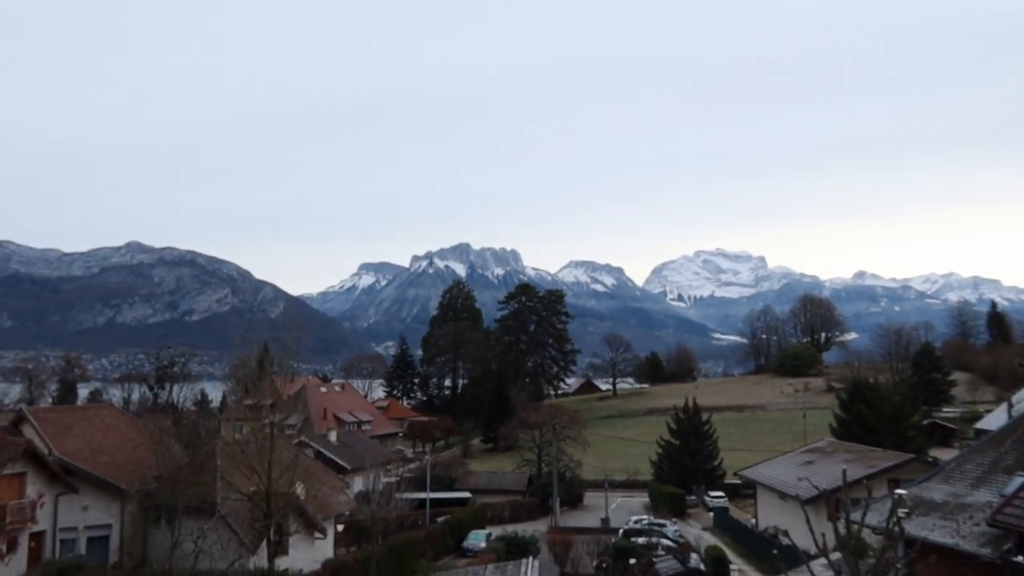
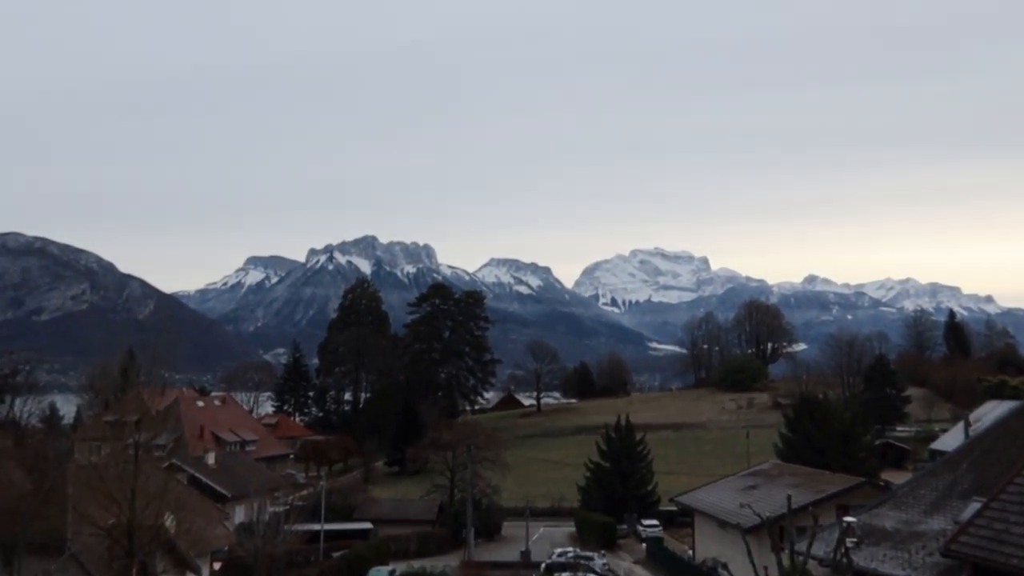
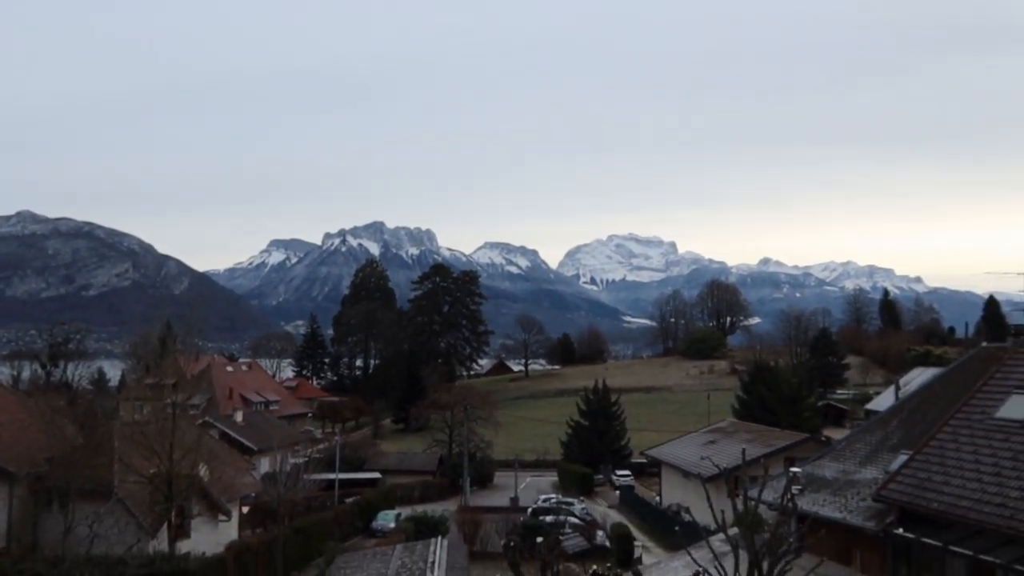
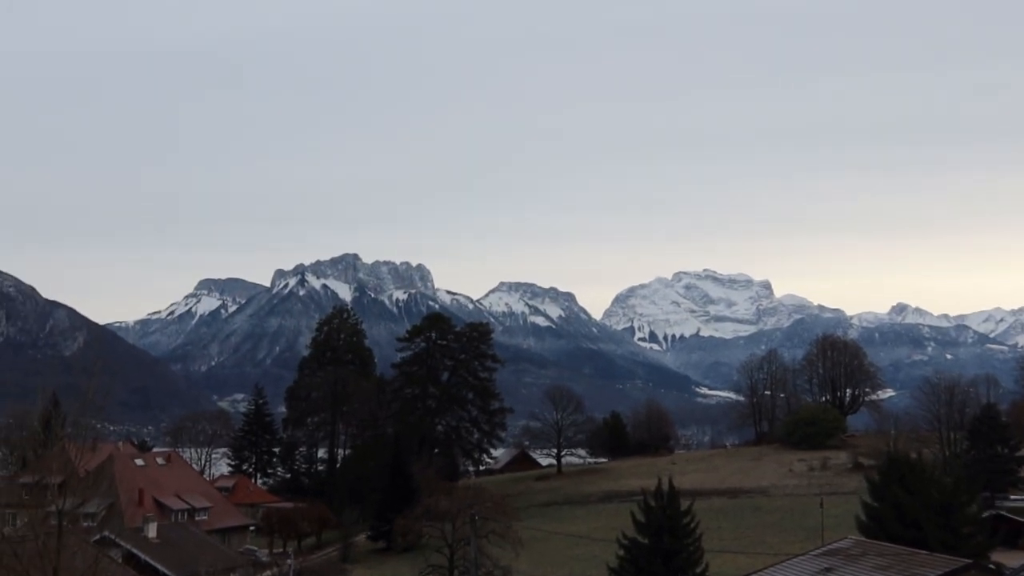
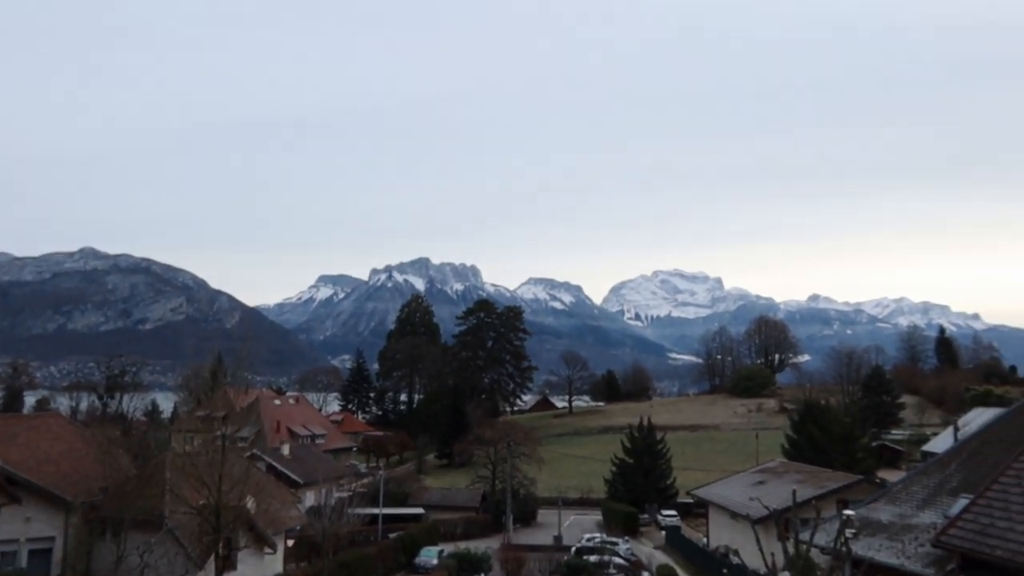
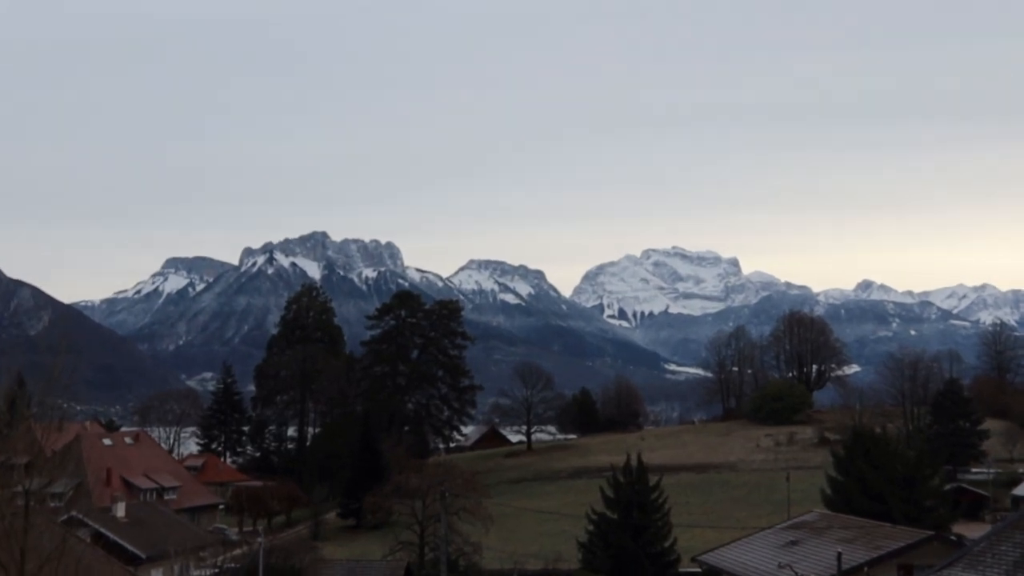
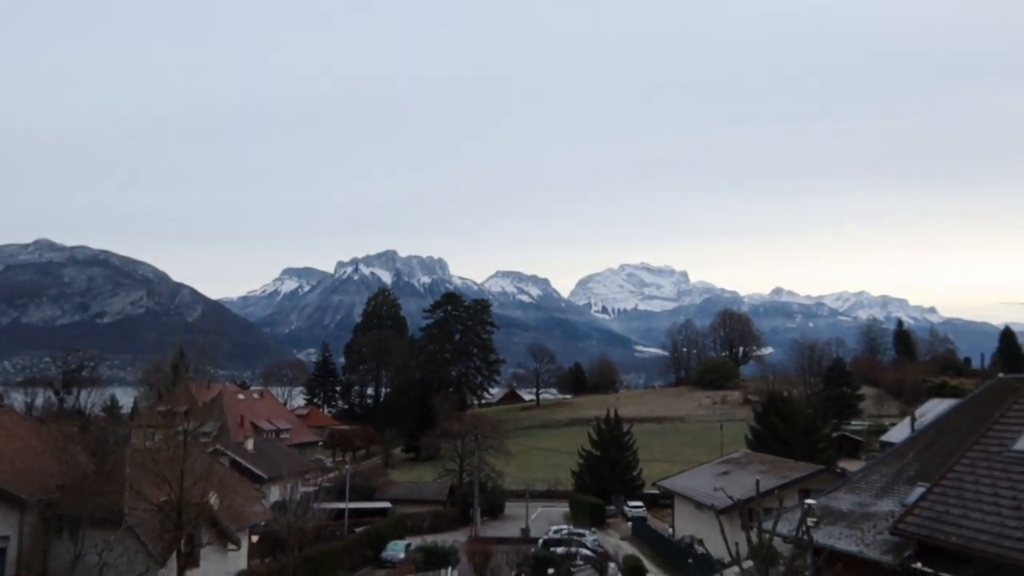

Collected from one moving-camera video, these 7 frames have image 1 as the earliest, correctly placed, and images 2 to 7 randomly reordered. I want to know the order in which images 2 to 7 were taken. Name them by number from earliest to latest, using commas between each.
5, 7, 3, 2, 6, 4
